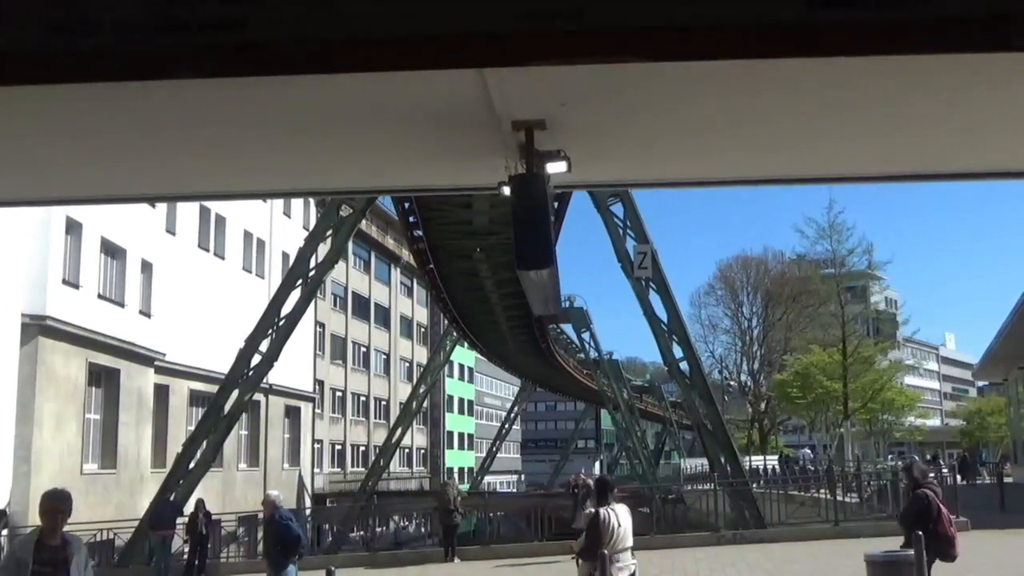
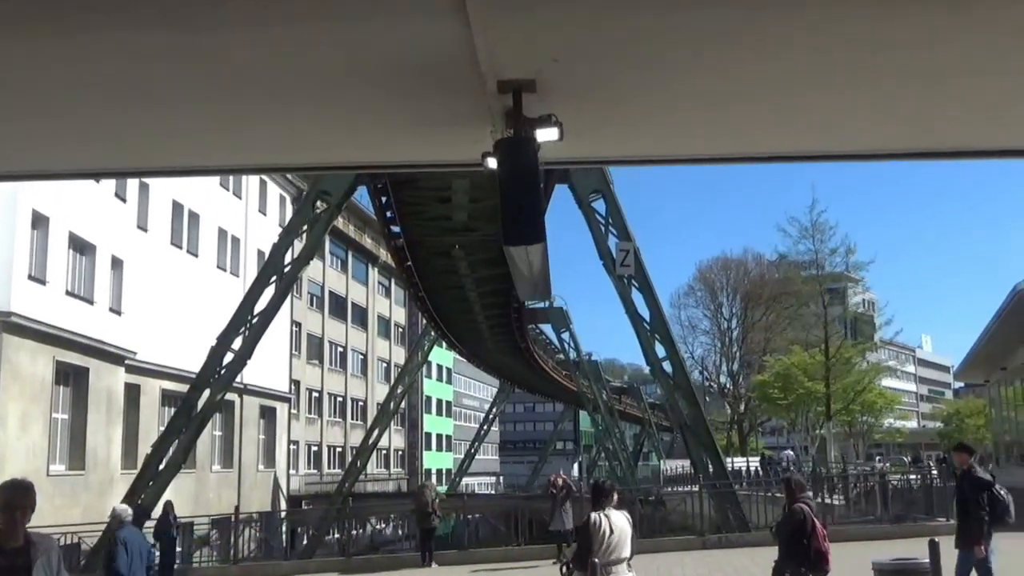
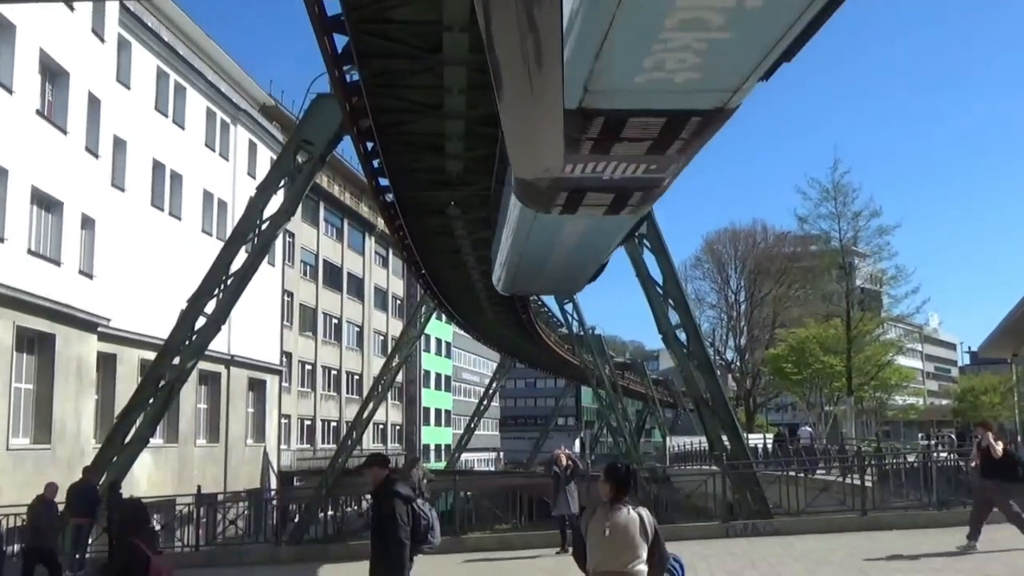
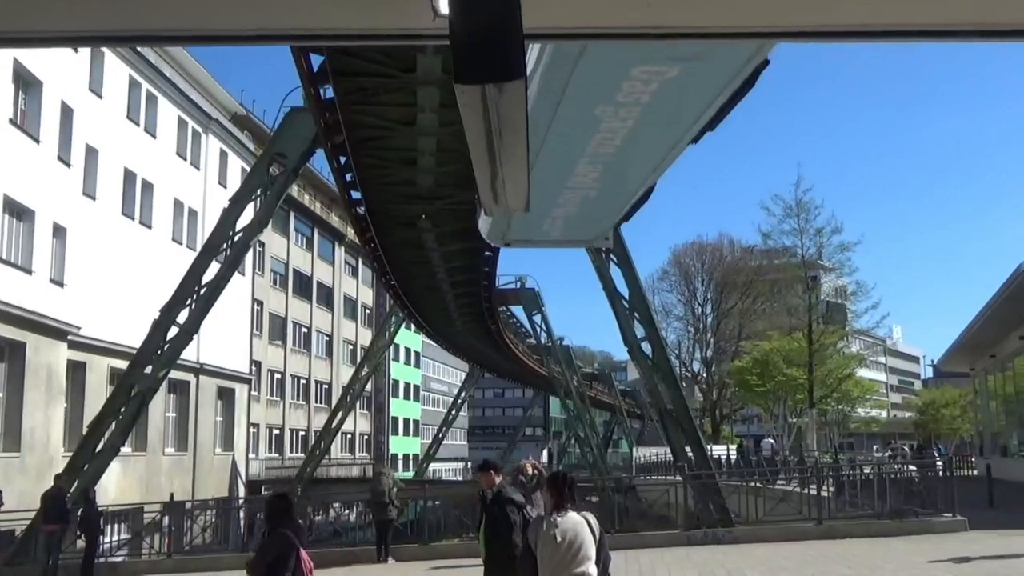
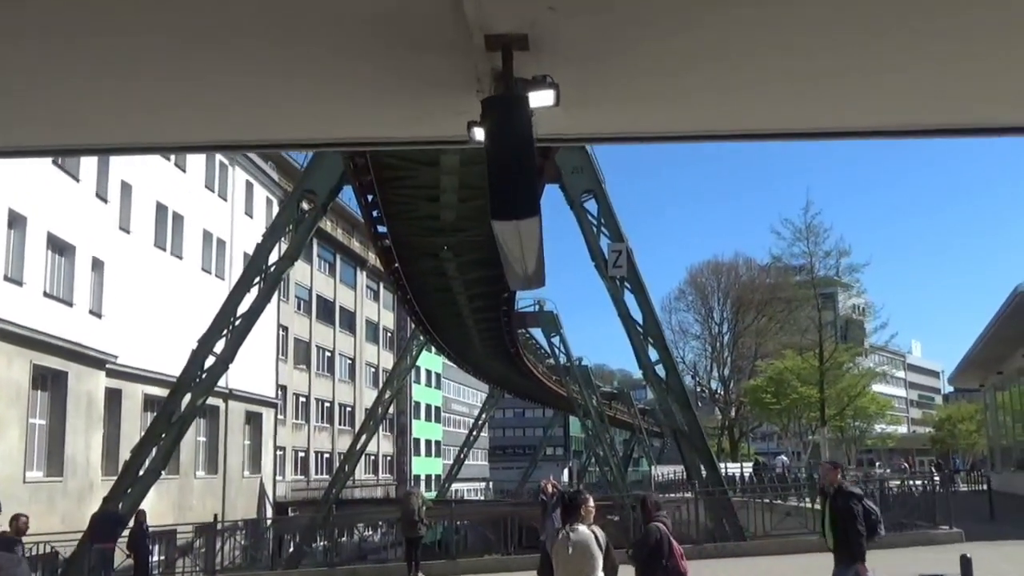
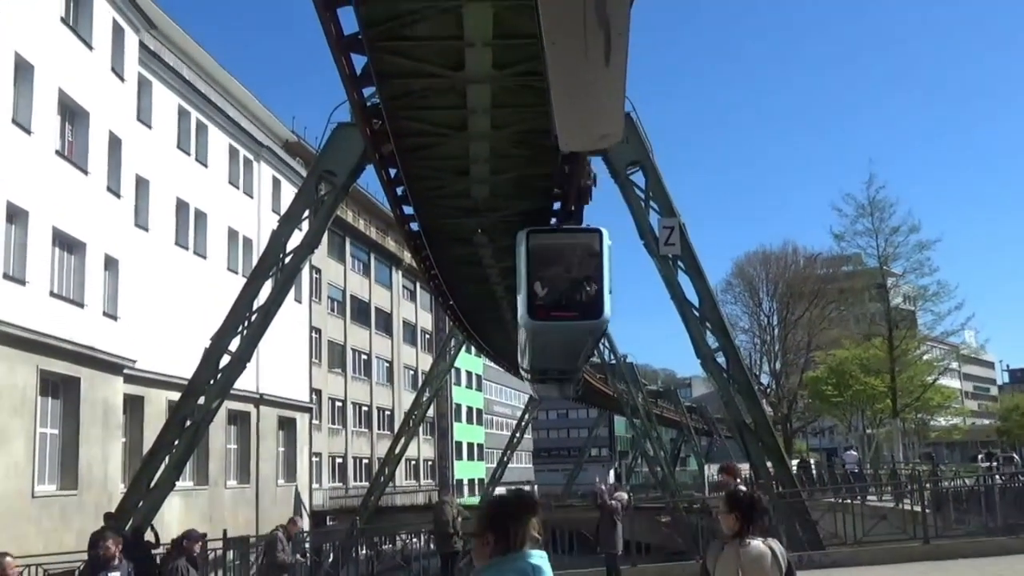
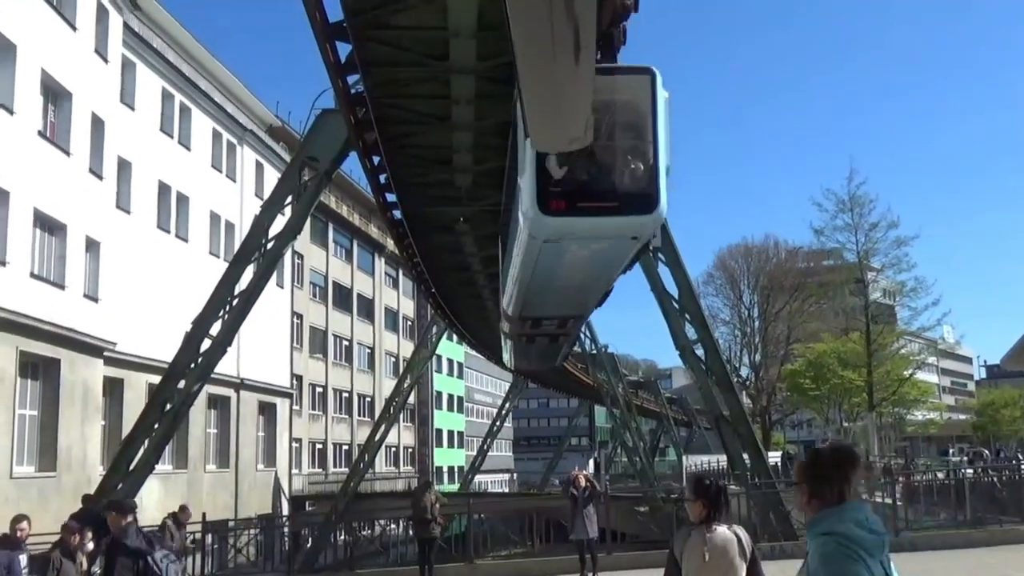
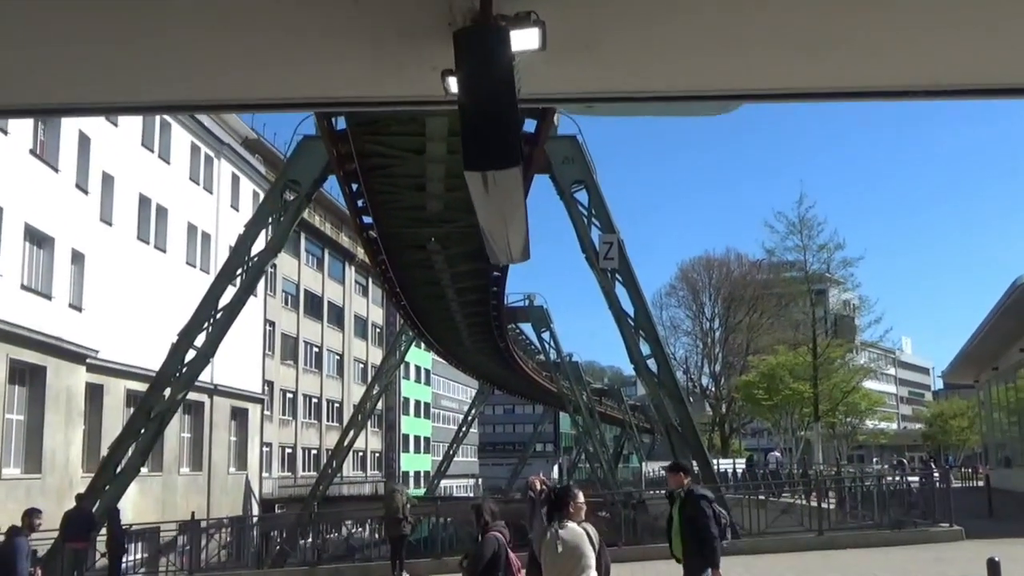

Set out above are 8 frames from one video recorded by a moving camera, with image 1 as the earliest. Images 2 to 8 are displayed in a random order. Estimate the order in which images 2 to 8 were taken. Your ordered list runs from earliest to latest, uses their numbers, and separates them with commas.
2, 5, 8, 4, 3, 7, 6
